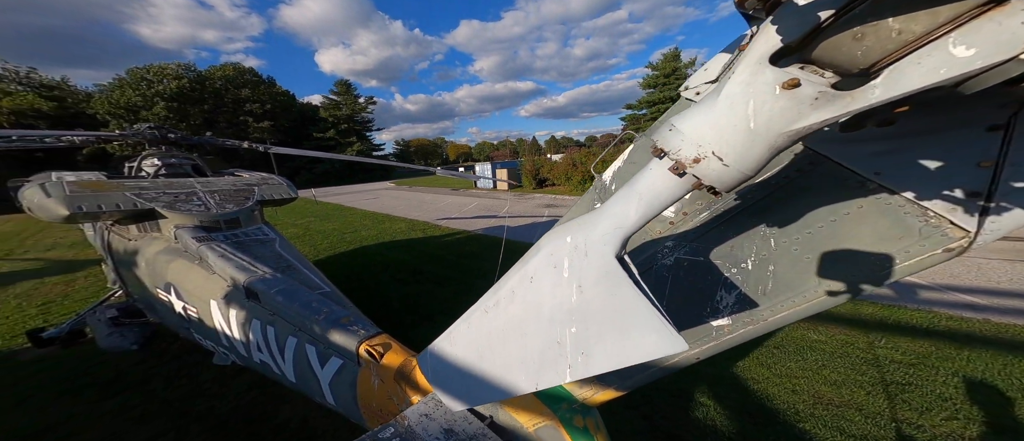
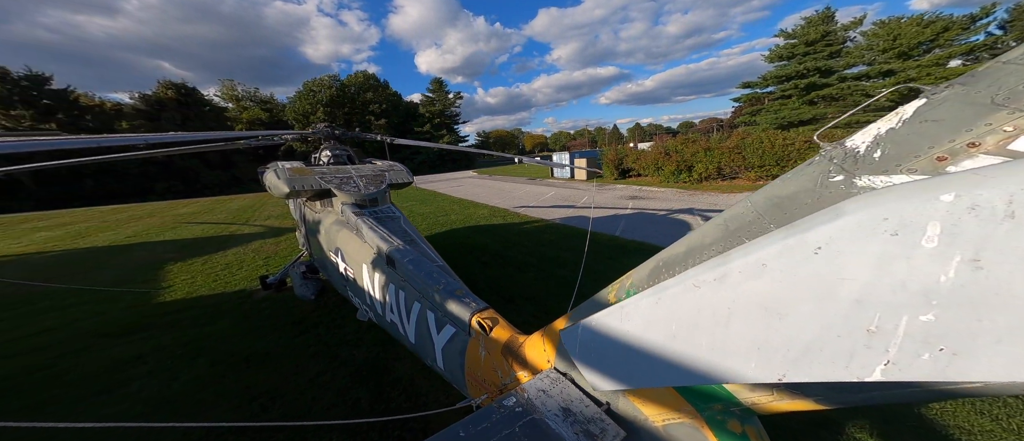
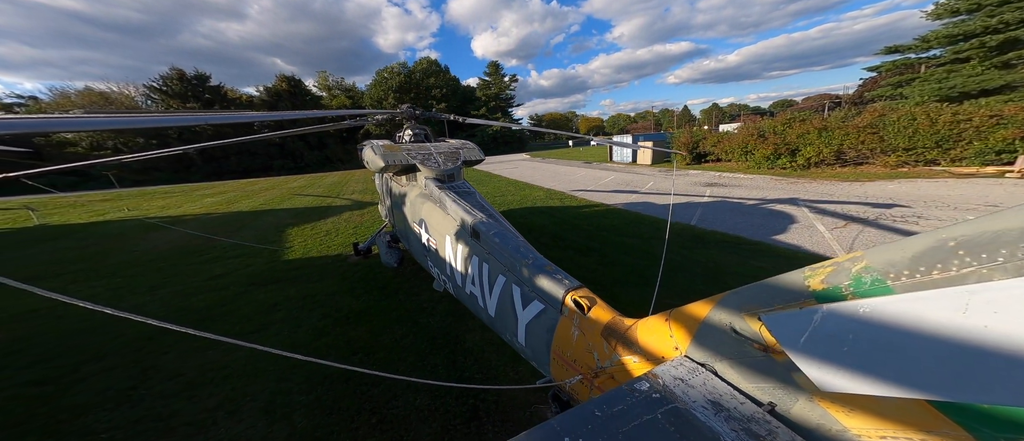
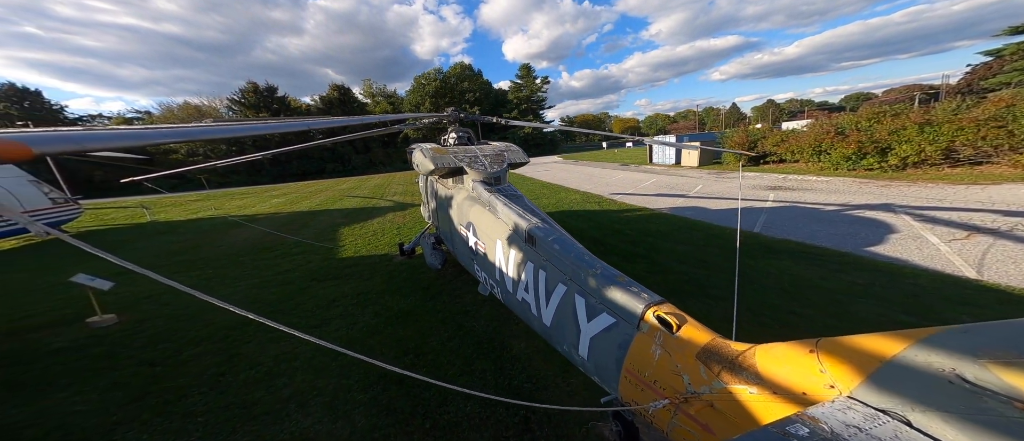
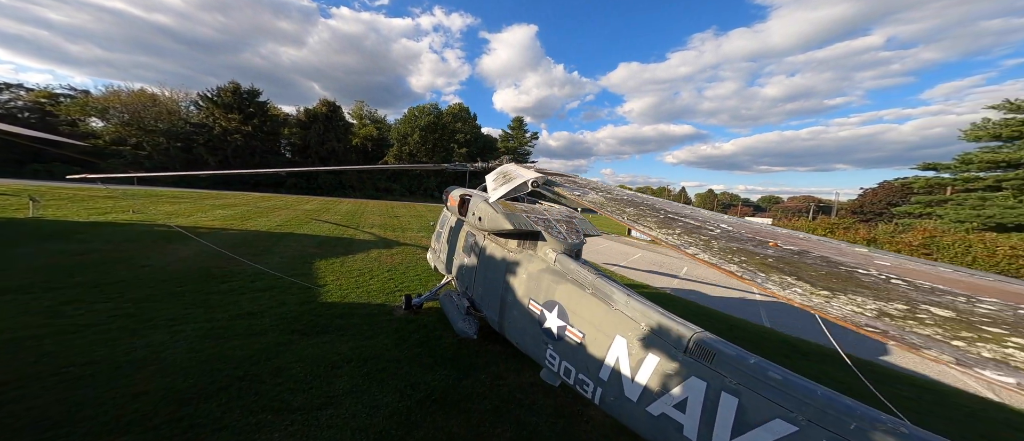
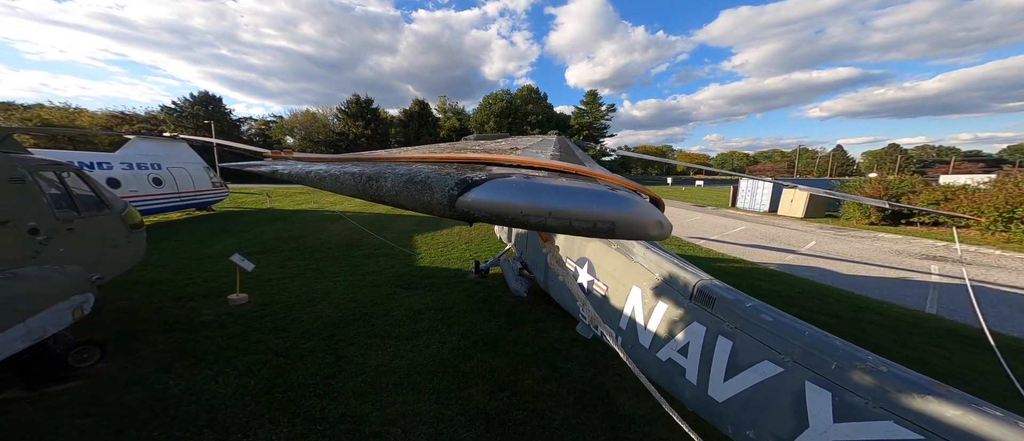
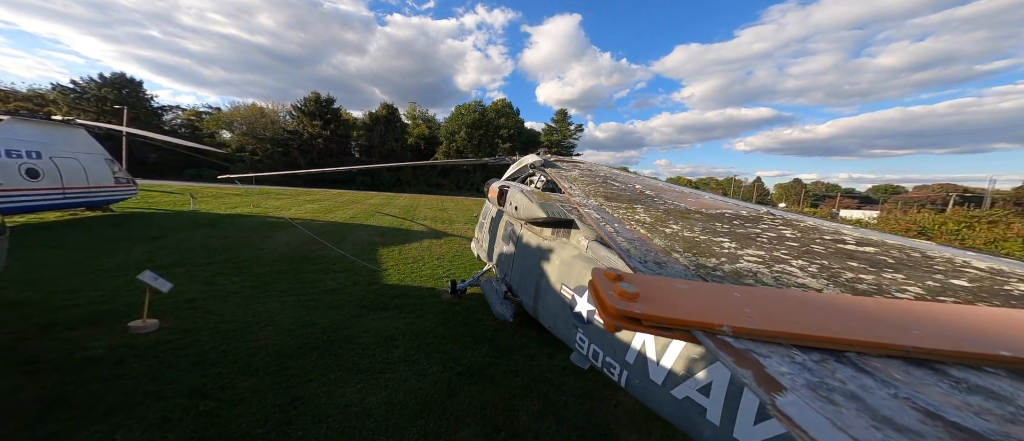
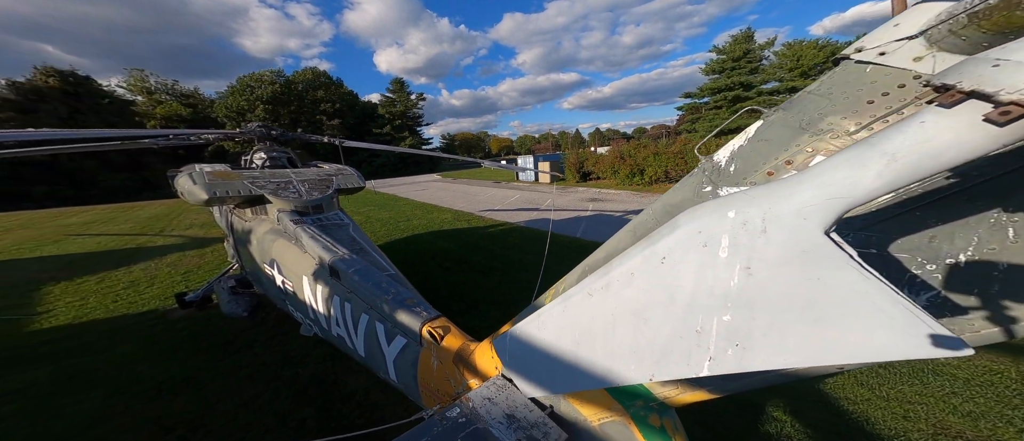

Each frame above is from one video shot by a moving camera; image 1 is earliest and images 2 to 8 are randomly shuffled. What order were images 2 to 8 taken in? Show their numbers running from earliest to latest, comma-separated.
8, 2, 3, 4, 6, 7, 5
